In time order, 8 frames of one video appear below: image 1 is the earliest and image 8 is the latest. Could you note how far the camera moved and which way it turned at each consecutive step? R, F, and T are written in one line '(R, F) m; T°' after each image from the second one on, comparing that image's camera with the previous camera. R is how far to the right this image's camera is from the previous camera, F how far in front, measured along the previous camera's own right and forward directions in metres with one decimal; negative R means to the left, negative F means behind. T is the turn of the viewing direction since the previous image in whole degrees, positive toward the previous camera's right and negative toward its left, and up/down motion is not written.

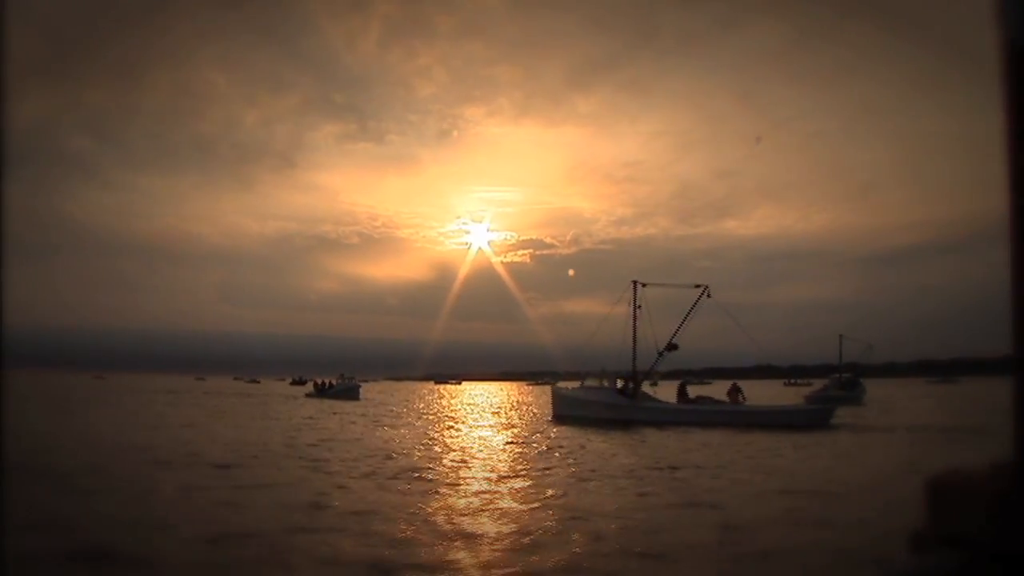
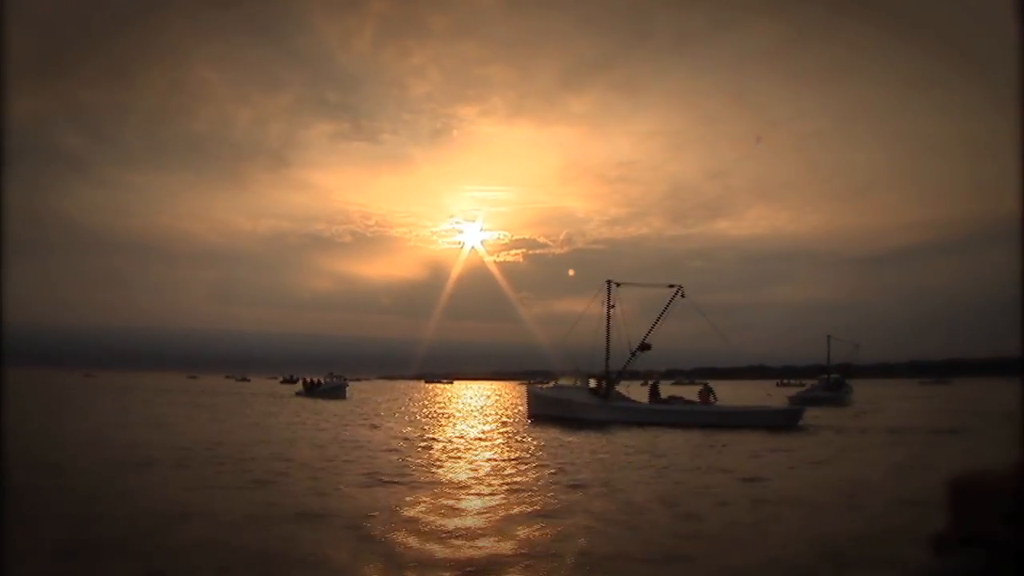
(-4.5, -1.2) m; +5°
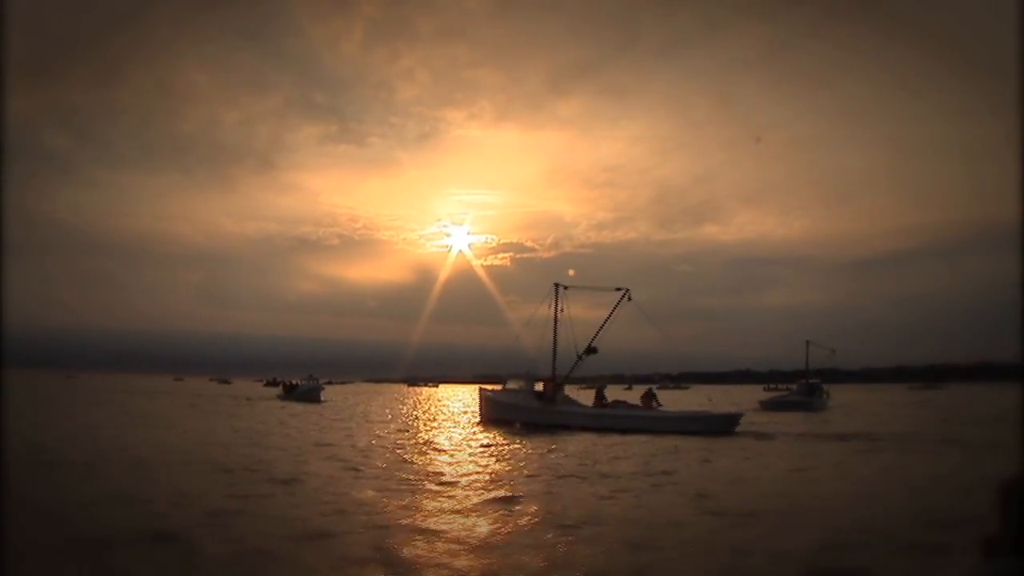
(+0.3, 0.0) m; +1°
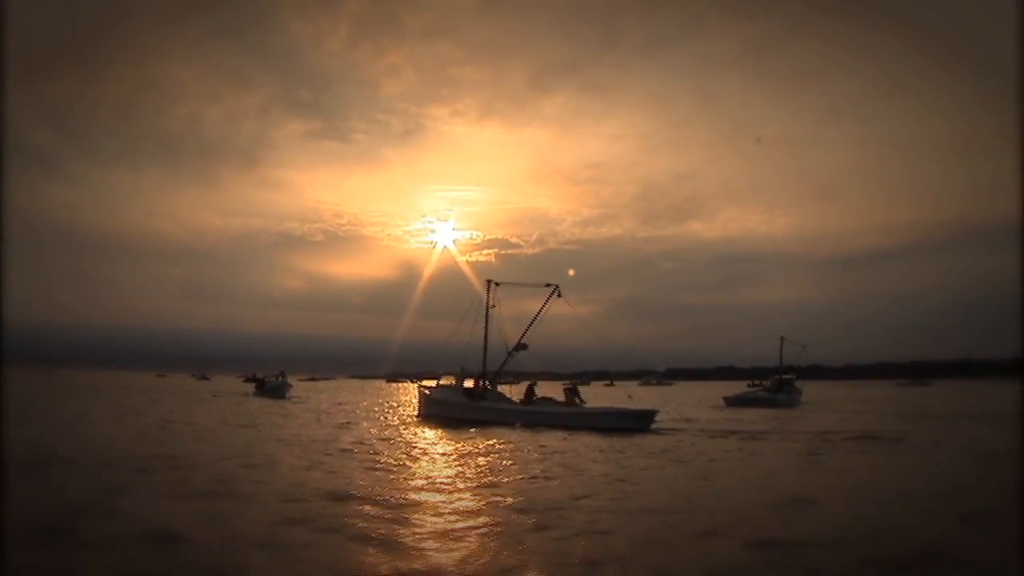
(+0.5, 0.0) m; +1°
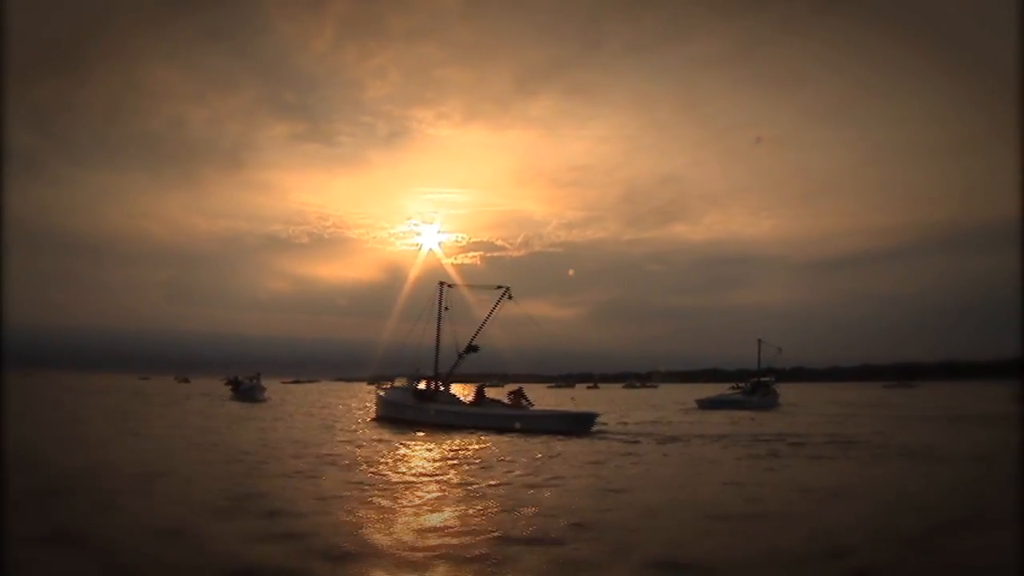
(+0.3, 0.0) m; +1°
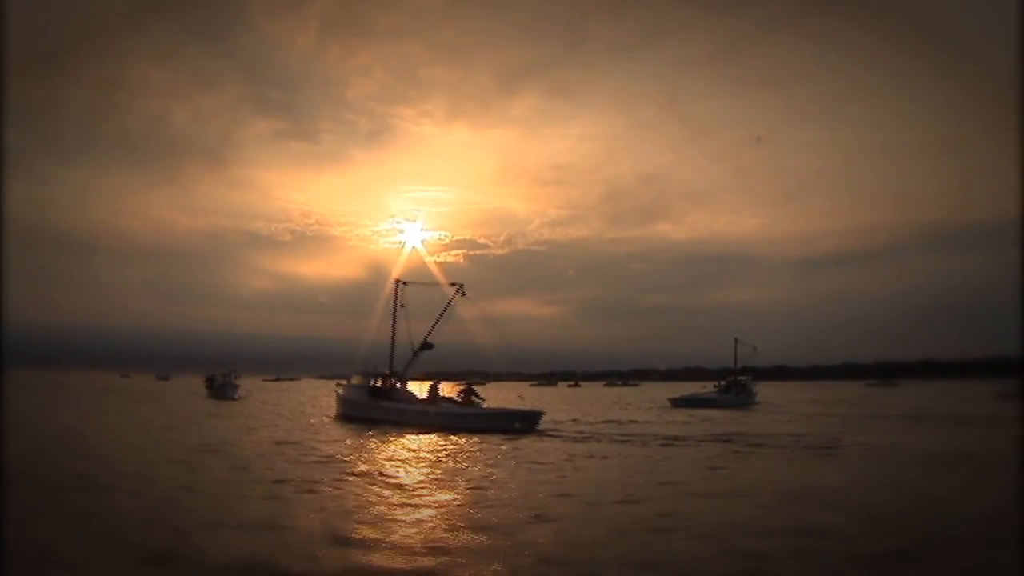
(+0.3, 0.0) m; +1°
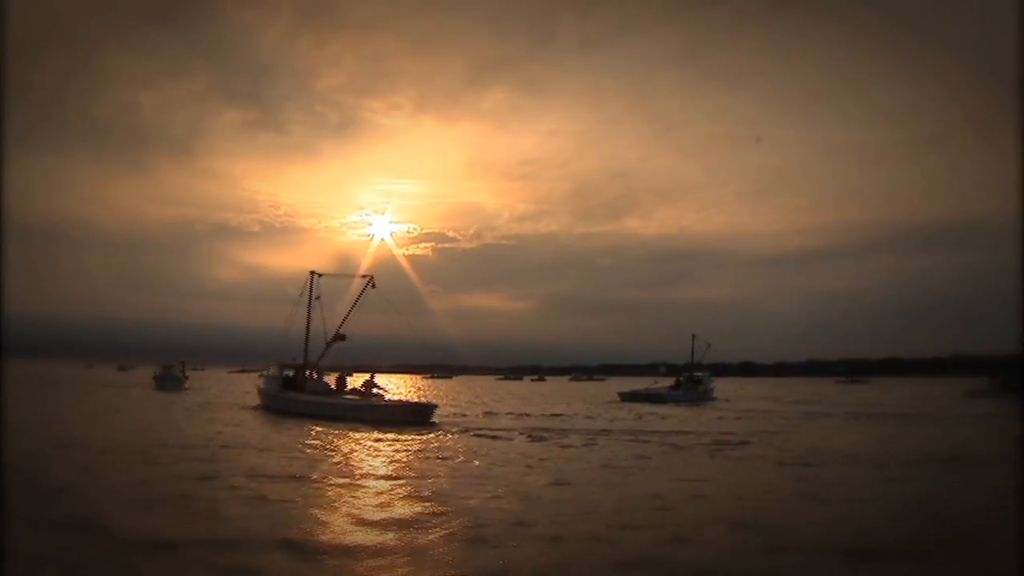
(+0.5, -0.1) m; +2°
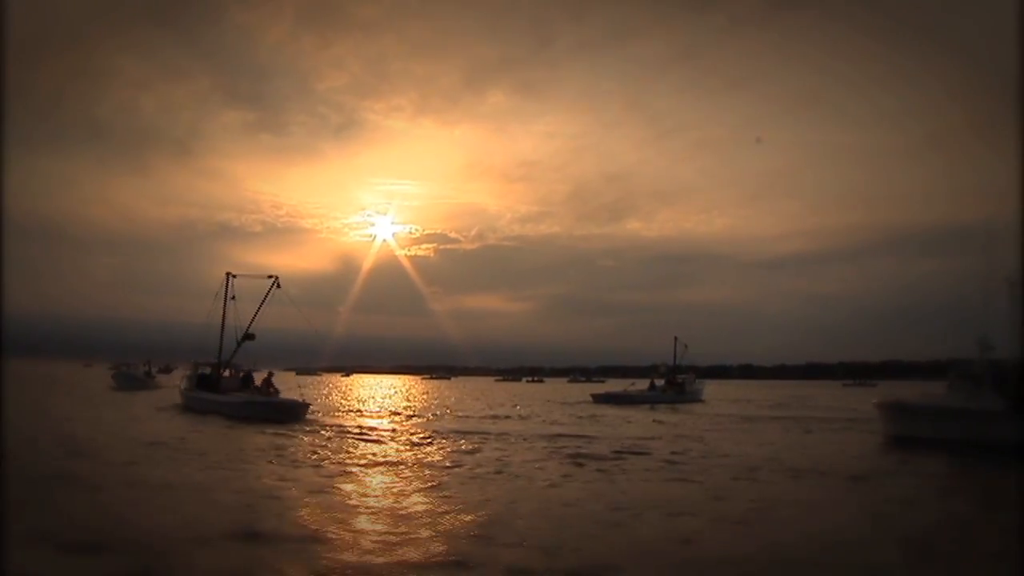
(+0.8, -0.1) m; -1°
